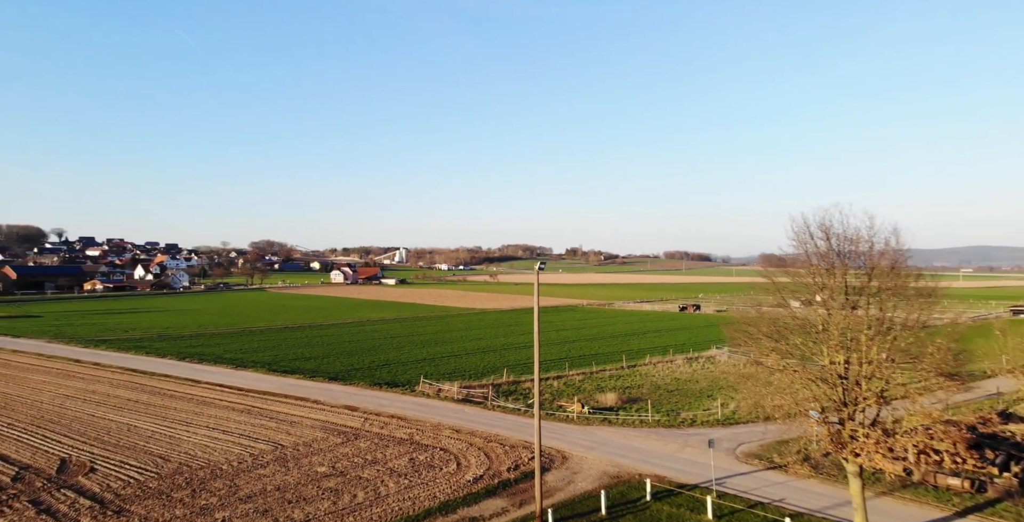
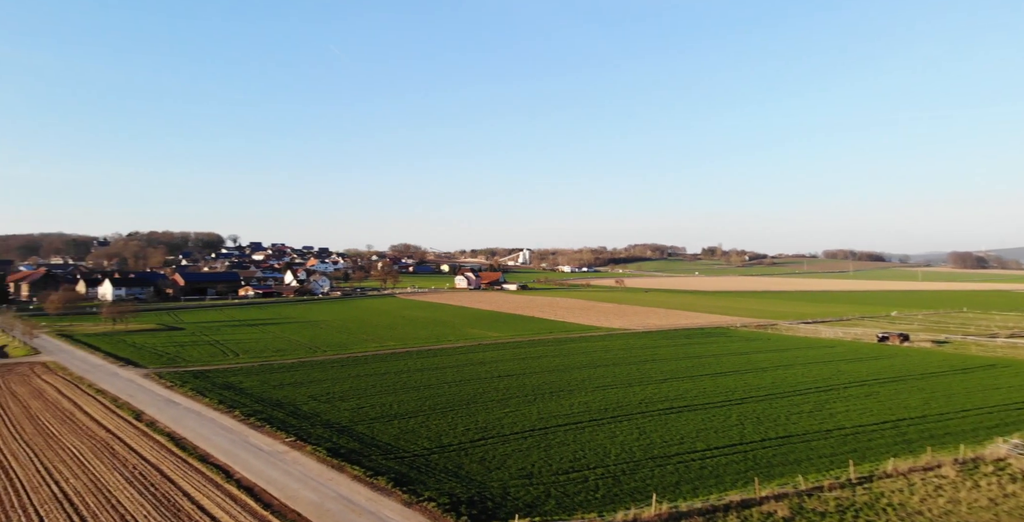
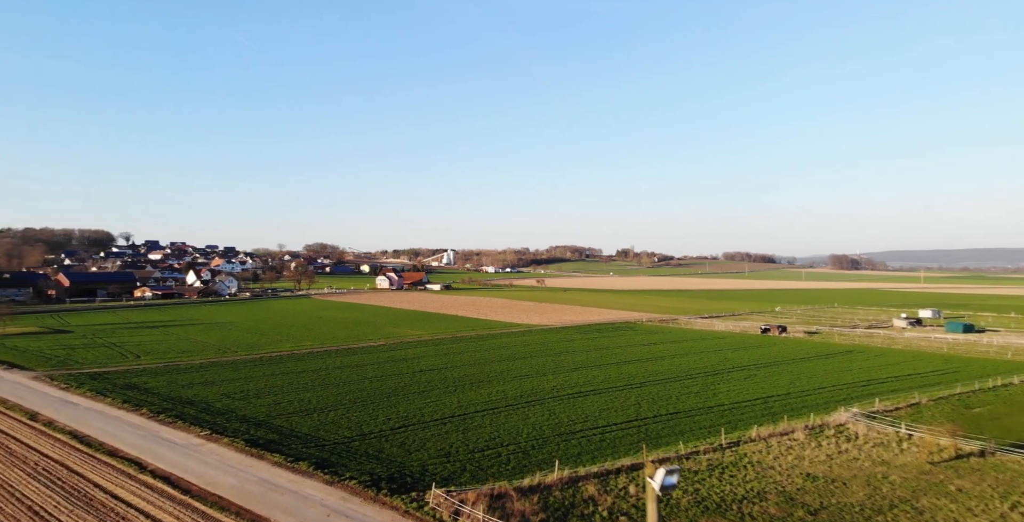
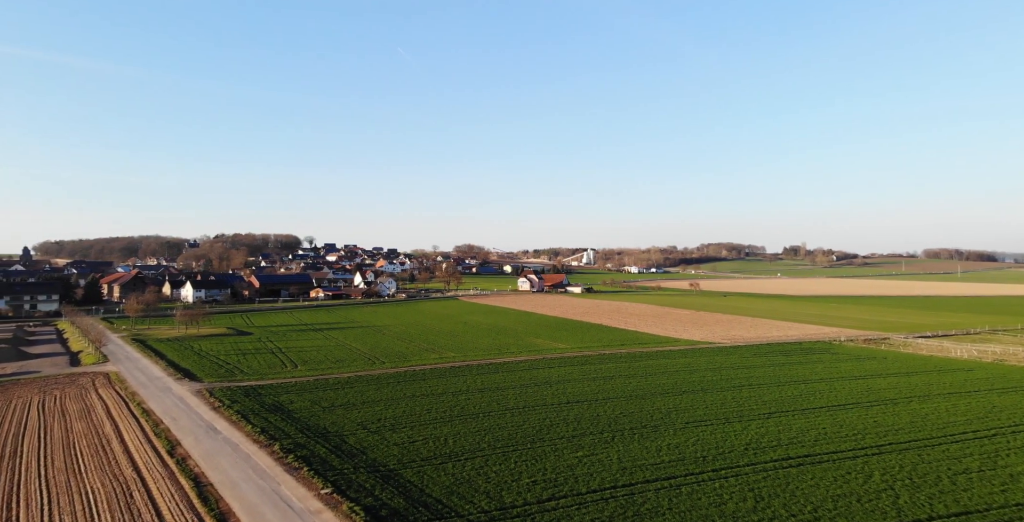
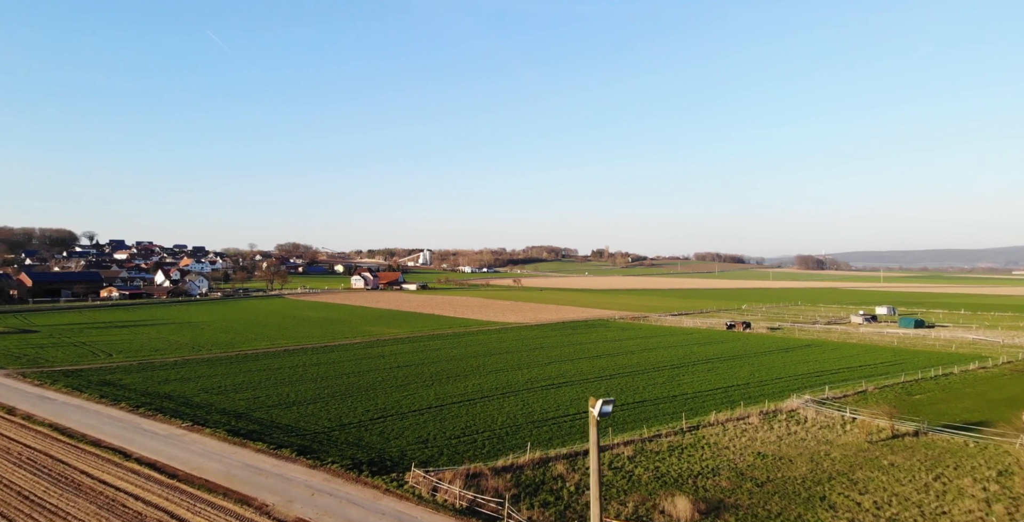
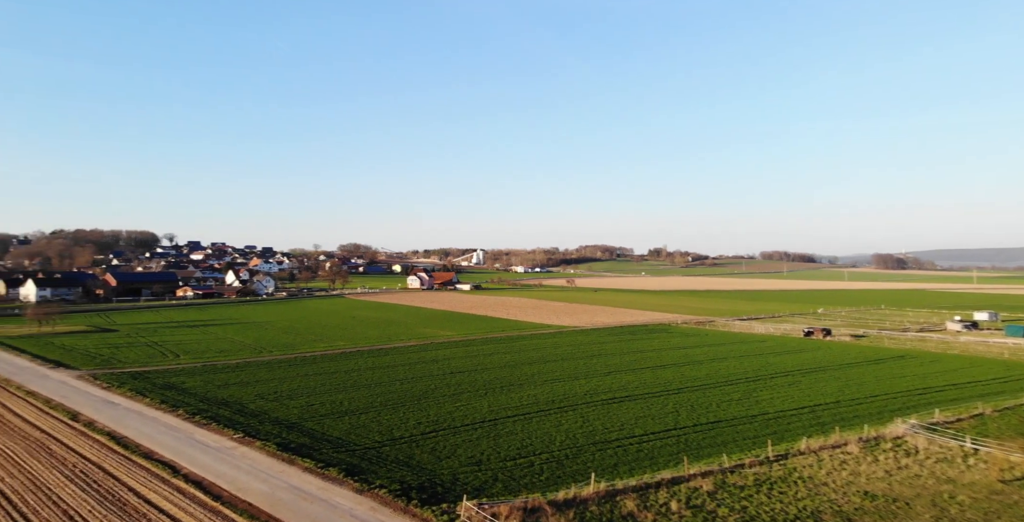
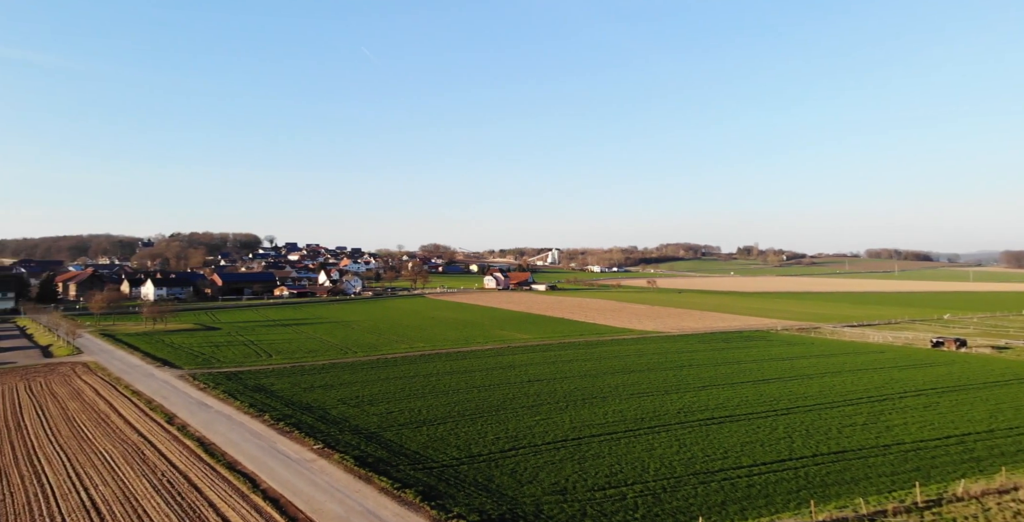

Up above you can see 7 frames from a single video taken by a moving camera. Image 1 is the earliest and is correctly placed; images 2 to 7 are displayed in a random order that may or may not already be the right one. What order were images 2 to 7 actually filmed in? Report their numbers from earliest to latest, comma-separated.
5, 3, 6, 2, 7, 4
